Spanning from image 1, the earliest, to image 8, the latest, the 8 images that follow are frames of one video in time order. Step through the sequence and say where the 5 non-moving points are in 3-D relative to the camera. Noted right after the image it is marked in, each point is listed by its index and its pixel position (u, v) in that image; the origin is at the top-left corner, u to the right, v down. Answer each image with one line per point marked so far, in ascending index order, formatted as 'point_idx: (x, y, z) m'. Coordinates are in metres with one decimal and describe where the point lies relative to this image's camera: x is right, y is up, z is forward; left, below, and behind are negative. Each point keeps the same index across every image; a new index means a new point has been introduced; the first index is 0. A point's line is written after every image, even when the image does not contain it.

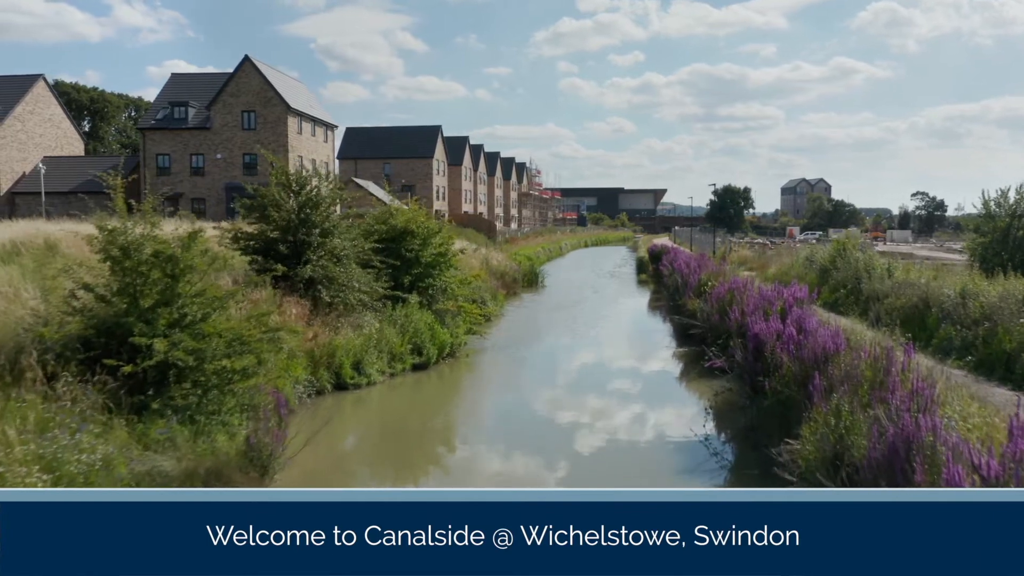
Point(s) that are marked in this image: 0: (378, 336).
0: (-1.8, -0.6, +11.9) m
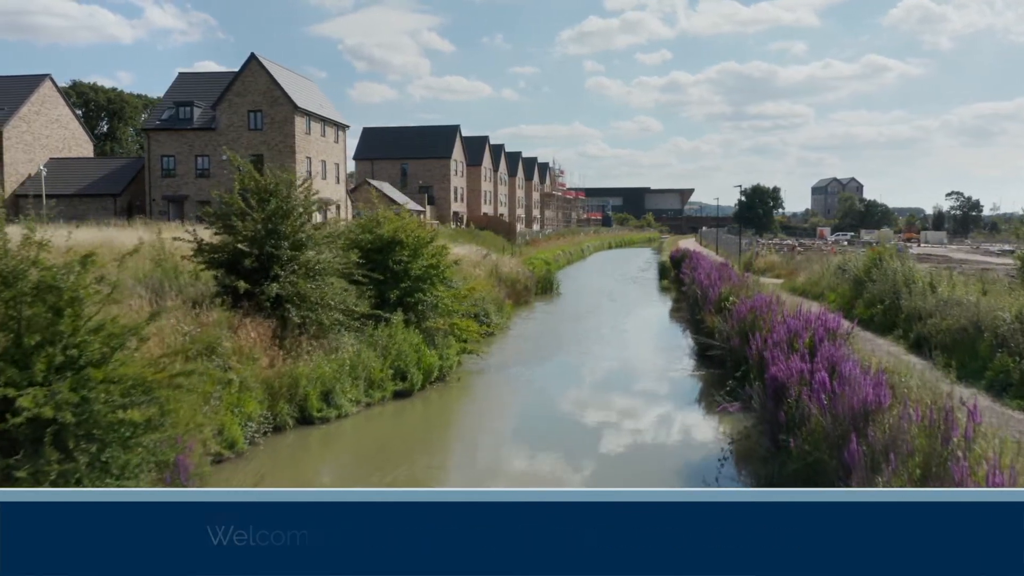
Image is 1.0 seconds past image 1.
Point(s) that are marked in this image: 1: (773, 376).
0: (-1.9, -0.9, +10.7) m
1: (+2.0, -0.7, +6.9) m
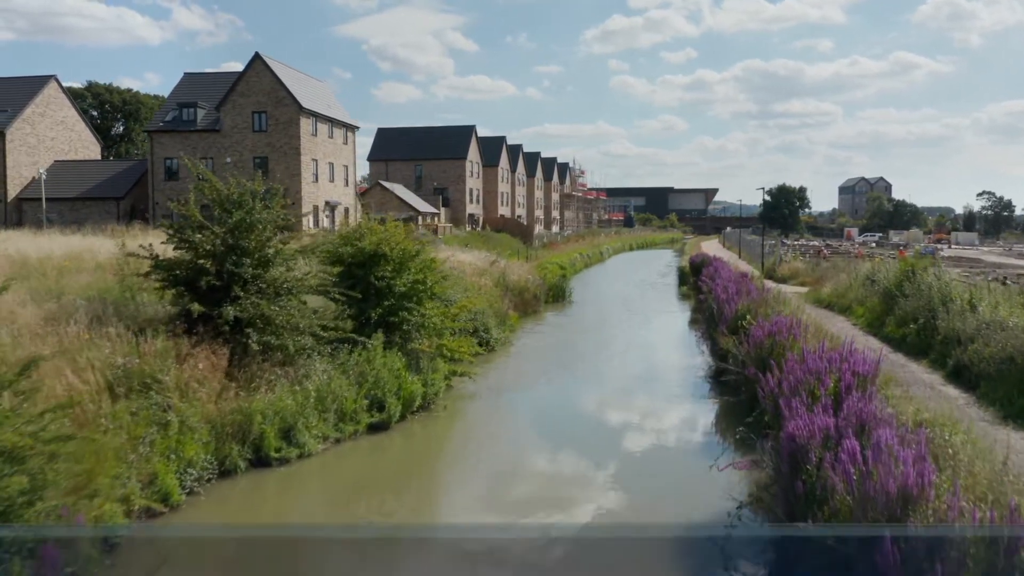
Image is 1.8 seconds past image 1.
0: (-2.1, -1.1, +9.6) m
1: (+1.8, -0.9, +5.7) m
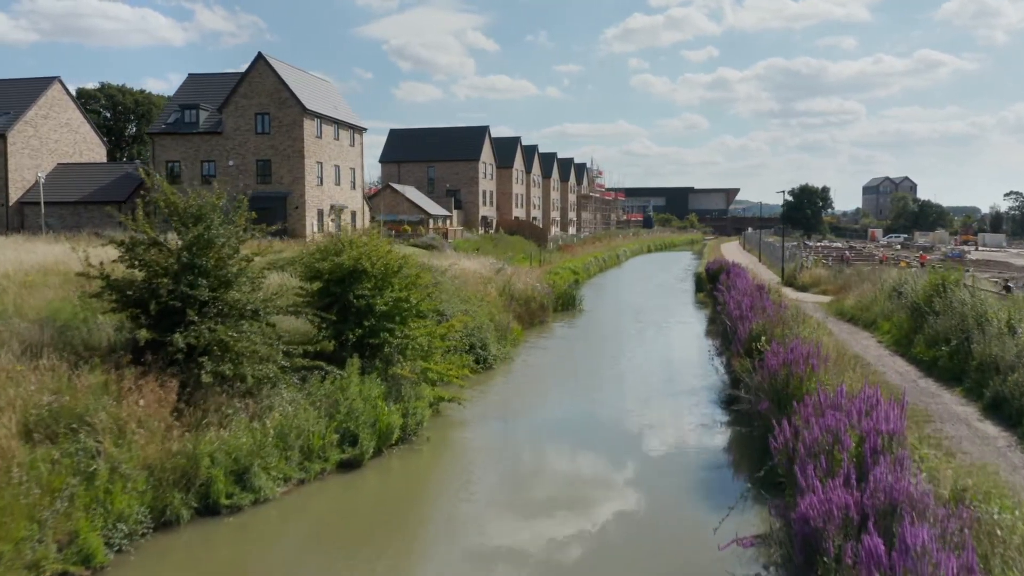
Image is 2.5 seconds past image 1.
0: (-2.2, -1.3, +8.6) m
1: (+1.5, -1.2, +4.7) m
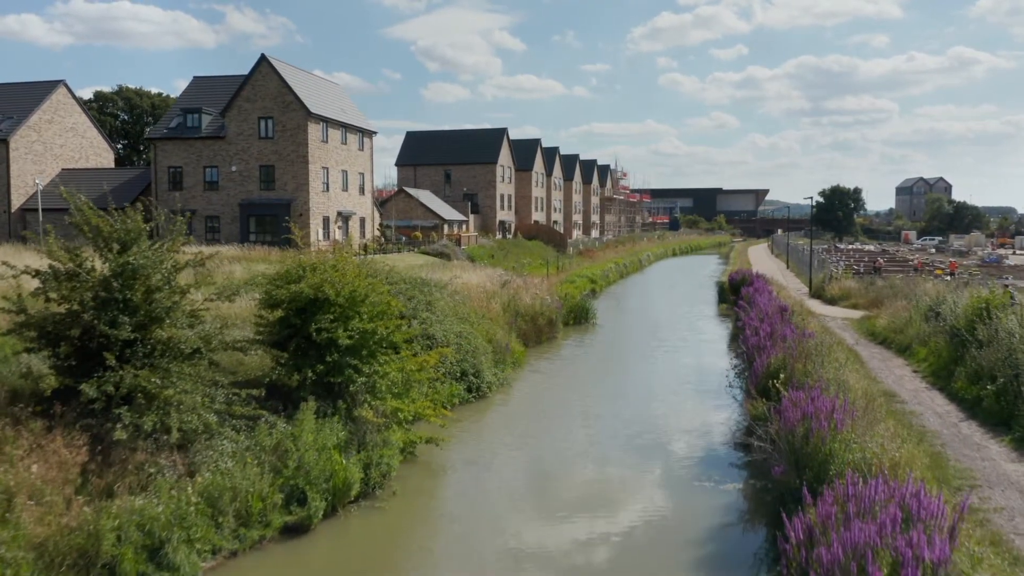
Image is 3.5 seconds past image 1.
0: (-2.5, -1.7, +7.5) m
1: (+1.1, -1.5, +3.4) m
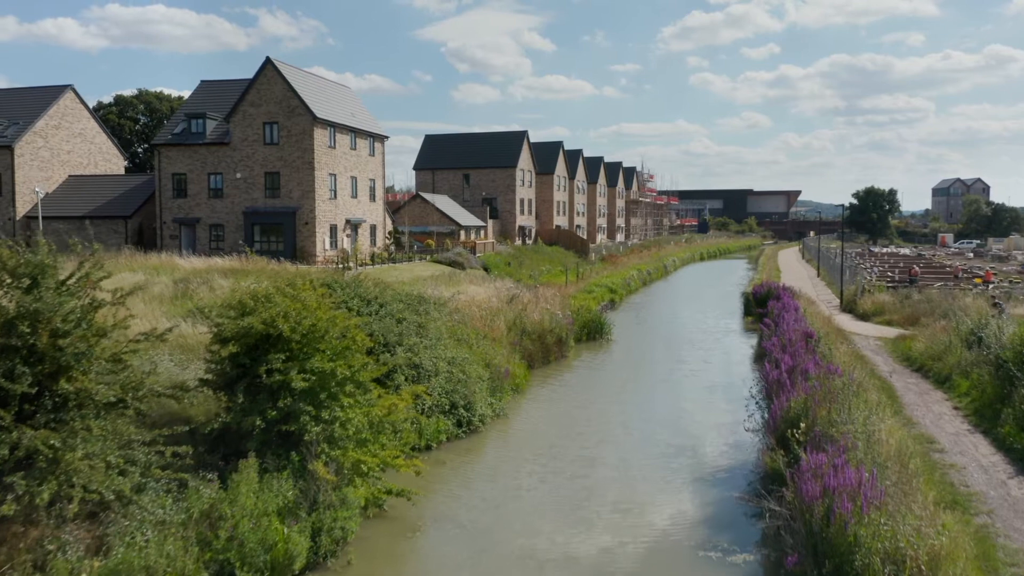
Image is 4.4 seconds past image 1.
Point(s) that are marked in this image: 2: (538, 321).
0: (-2.8, -2.0, +6.4) m
1: (+0.7, -1.9, +2.1) m
2: (+0.6, -0.7, +19.3) m
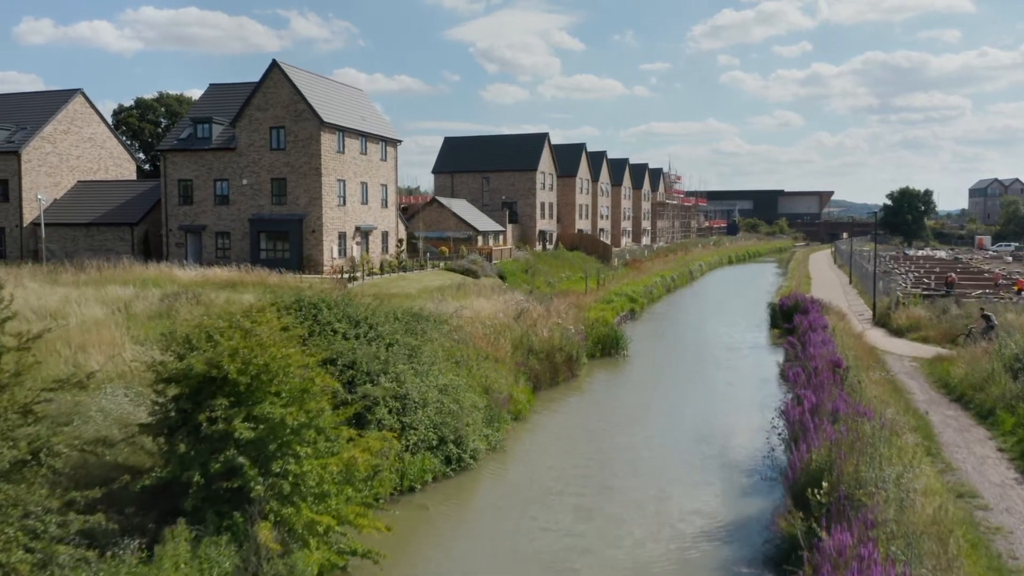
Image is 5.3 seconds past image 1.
0: (-3.1, -2.3, +5.4) m
1: (+0.3, -2.2, +1.1) m
2: (+0.7, -1.1, +18.2) m
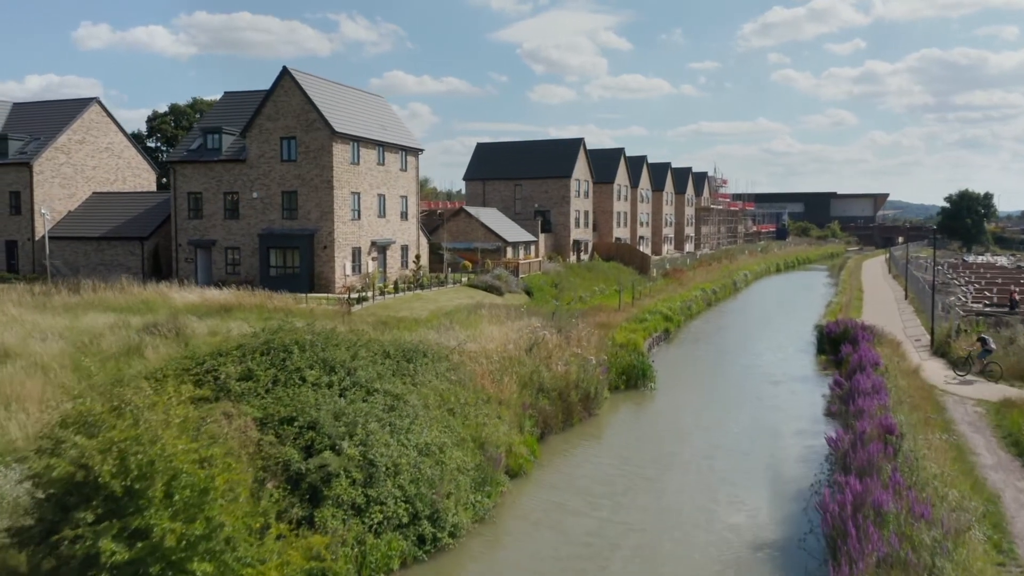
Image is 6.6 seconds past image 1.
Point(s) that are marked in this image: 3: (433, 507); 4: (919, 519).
0: (-3.5, -2.9, +3.9) m
1: (-0.4, -2.7, -0.6) m
2: (+0.9, -1.6, +16.4) m
3: (-0.9, -2.5, +10.0) m
4: (+3.3, -1.9, +7.3) m
